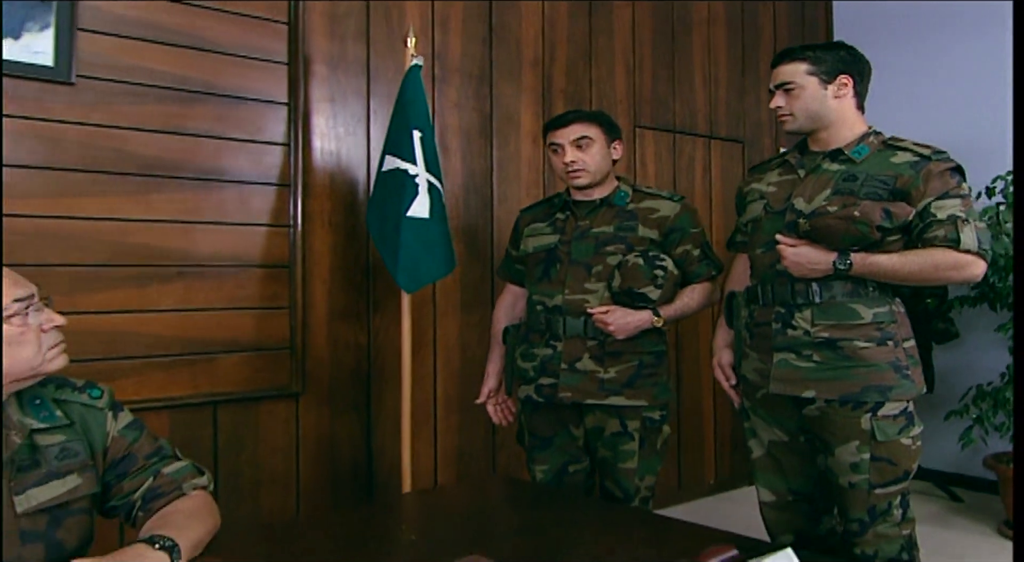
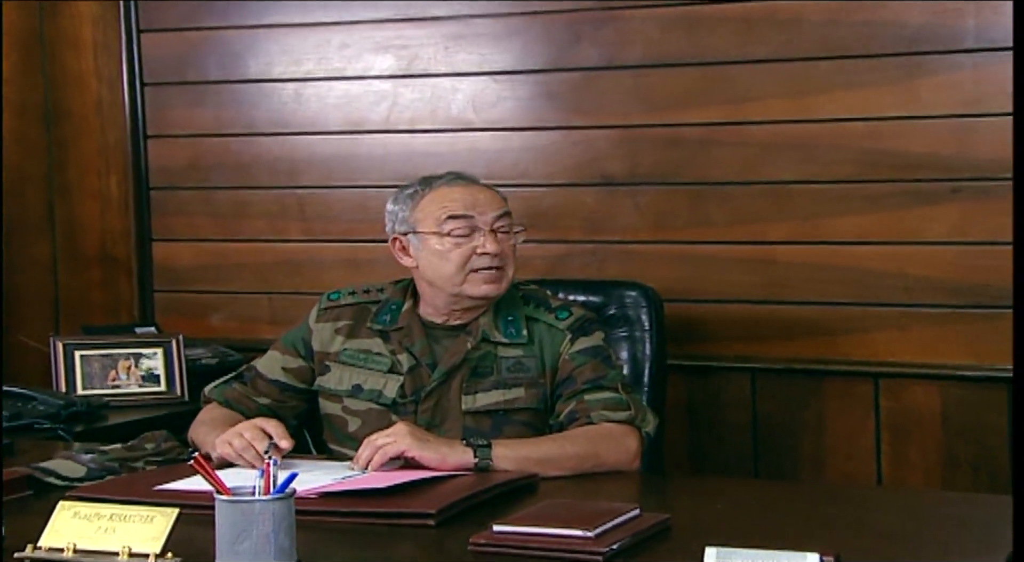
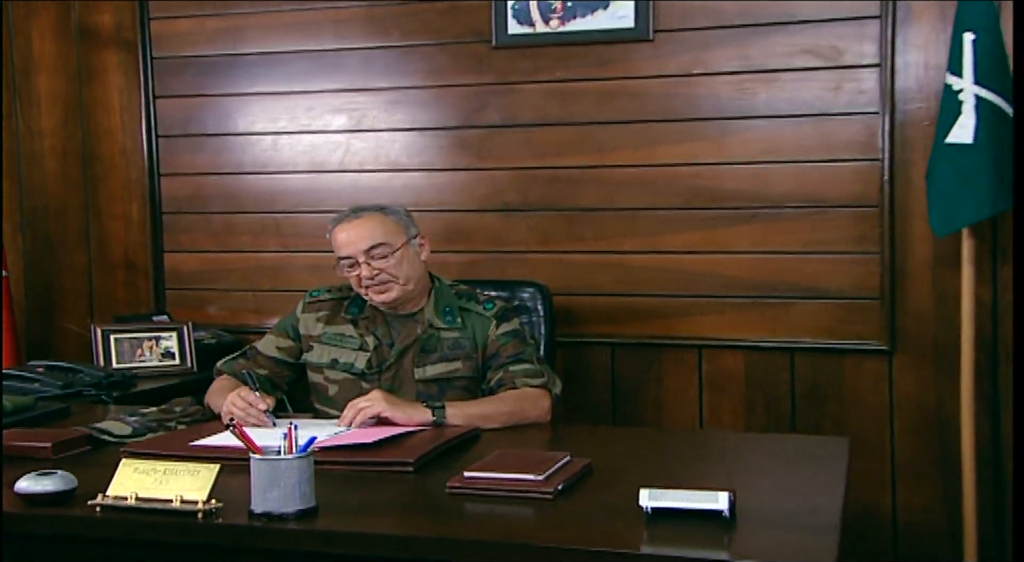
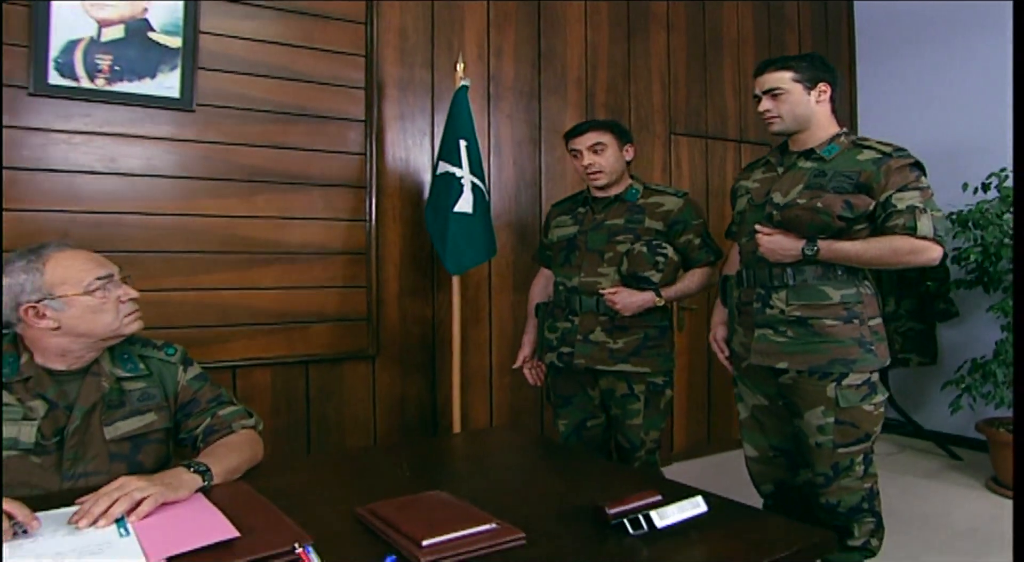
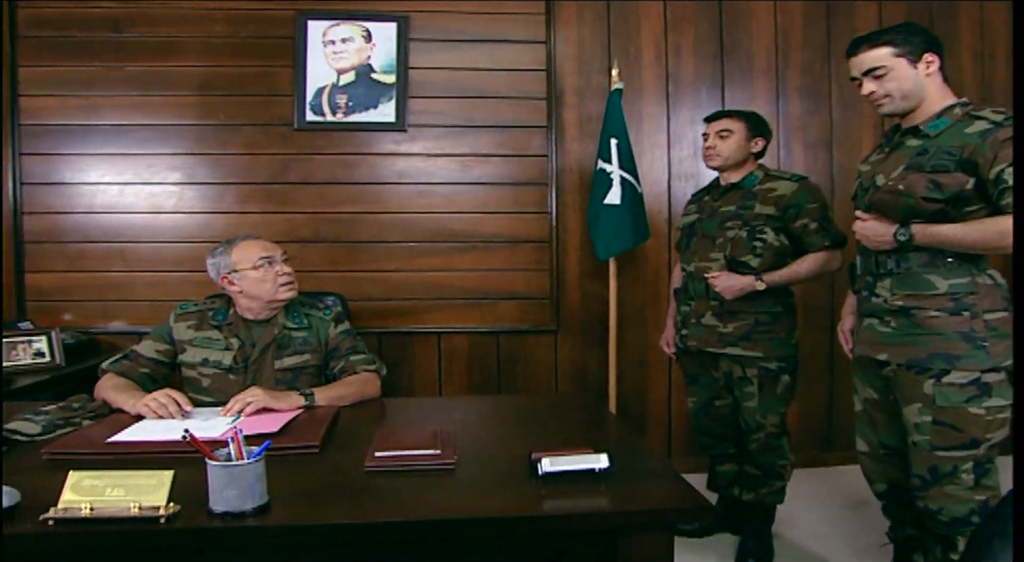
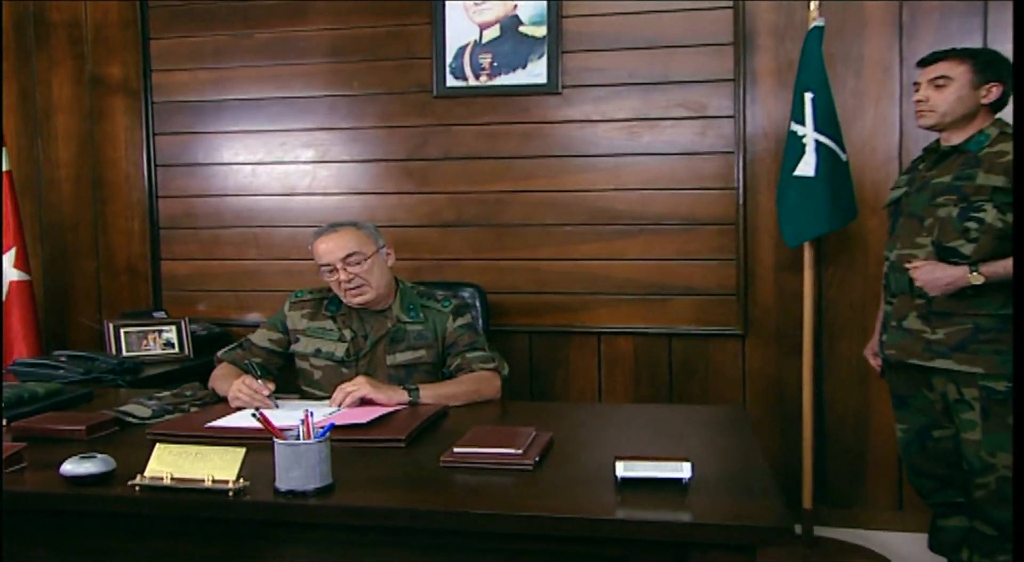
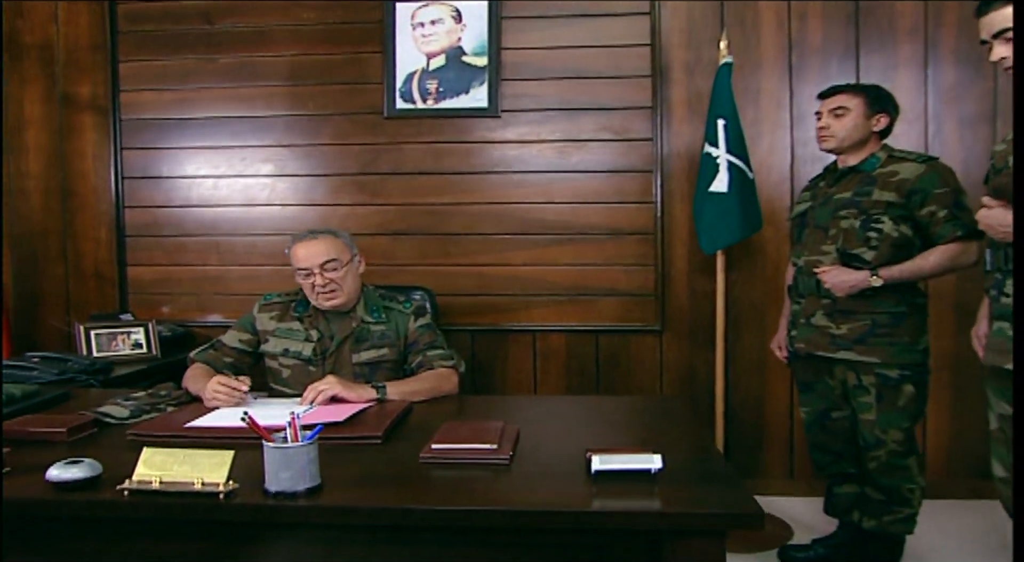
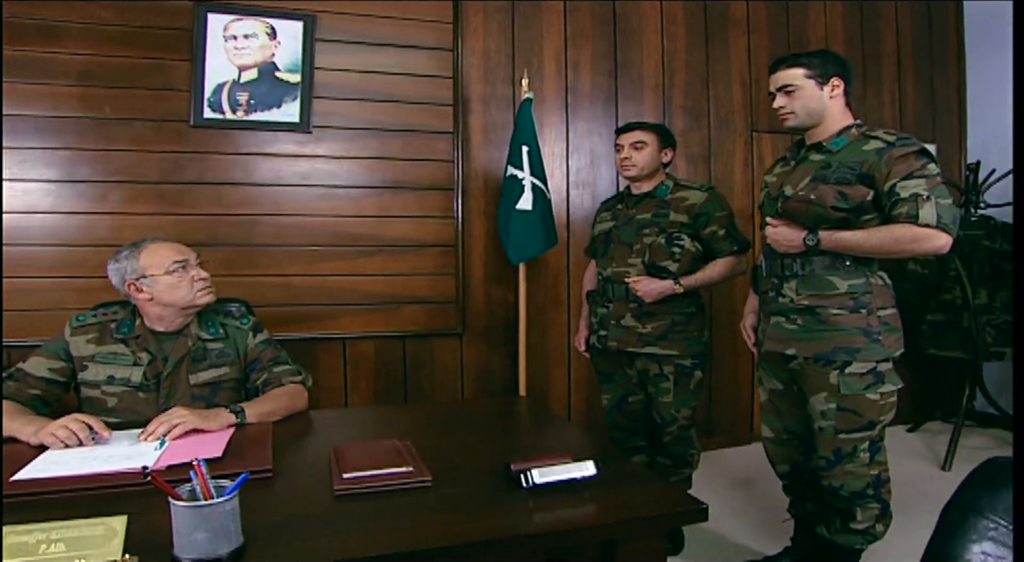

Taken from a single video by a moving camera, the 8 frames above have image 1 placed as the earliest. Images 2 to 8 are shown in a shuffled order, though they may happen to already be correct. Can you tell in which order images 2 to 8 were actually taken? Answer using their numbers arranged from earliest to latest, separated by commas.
4, 8, 5, 7, 6, 3, 2
